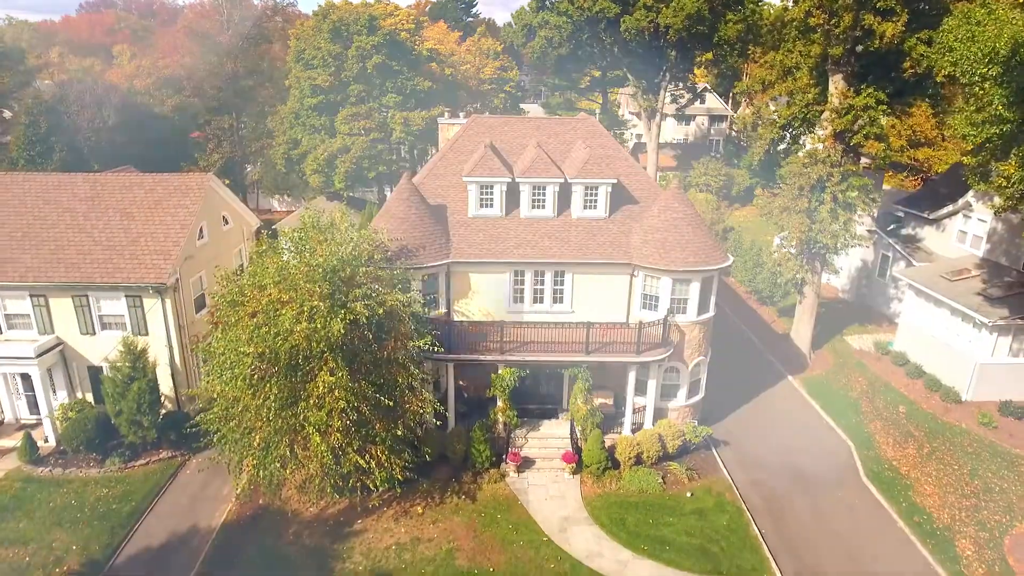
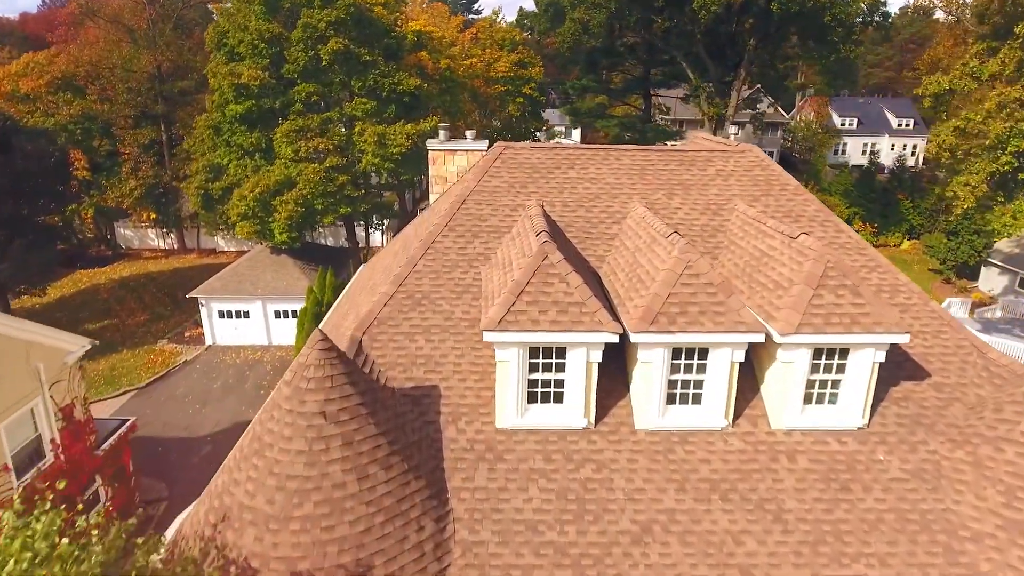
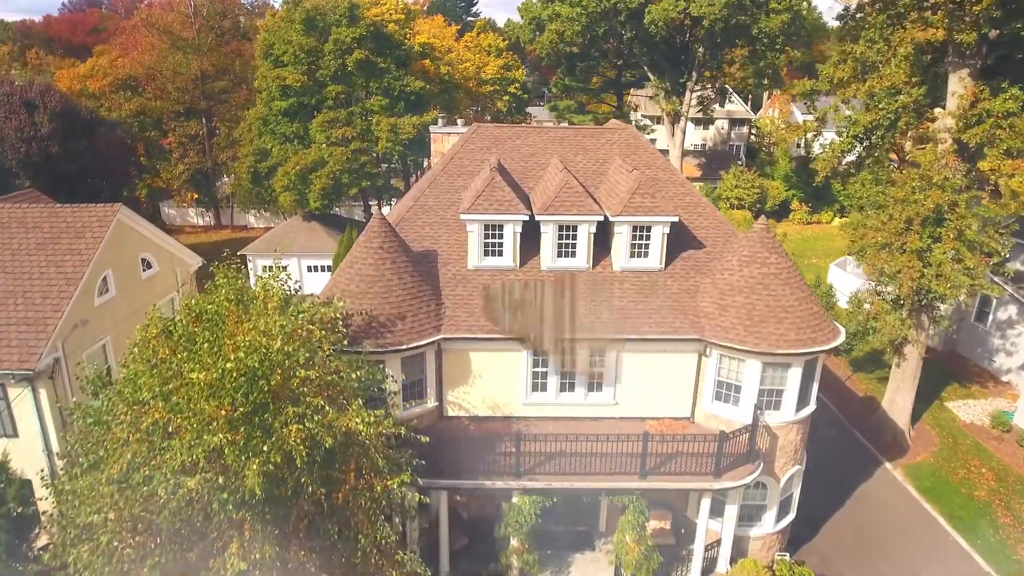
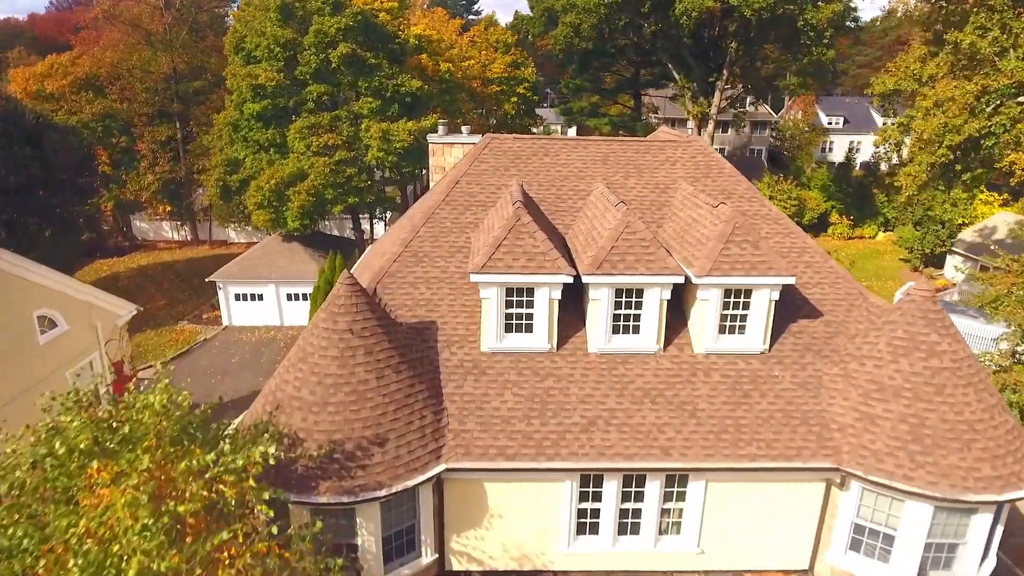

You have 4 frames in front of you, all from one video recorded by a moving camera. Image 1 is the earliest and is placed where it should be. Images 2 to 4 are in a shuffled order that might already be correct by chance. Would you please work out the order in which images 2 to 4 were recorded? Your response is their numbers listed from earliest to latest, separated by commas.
3, 4, 2
